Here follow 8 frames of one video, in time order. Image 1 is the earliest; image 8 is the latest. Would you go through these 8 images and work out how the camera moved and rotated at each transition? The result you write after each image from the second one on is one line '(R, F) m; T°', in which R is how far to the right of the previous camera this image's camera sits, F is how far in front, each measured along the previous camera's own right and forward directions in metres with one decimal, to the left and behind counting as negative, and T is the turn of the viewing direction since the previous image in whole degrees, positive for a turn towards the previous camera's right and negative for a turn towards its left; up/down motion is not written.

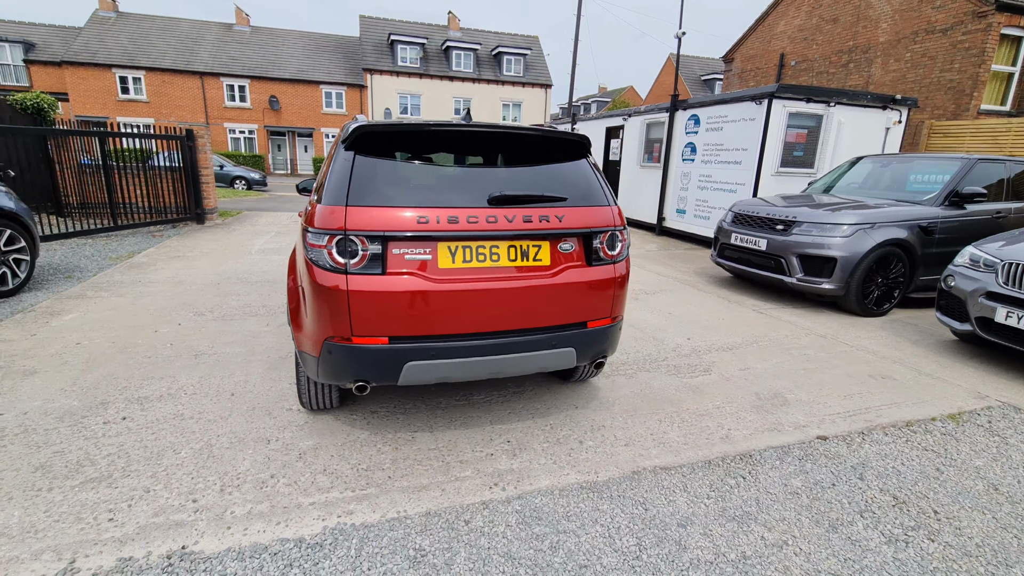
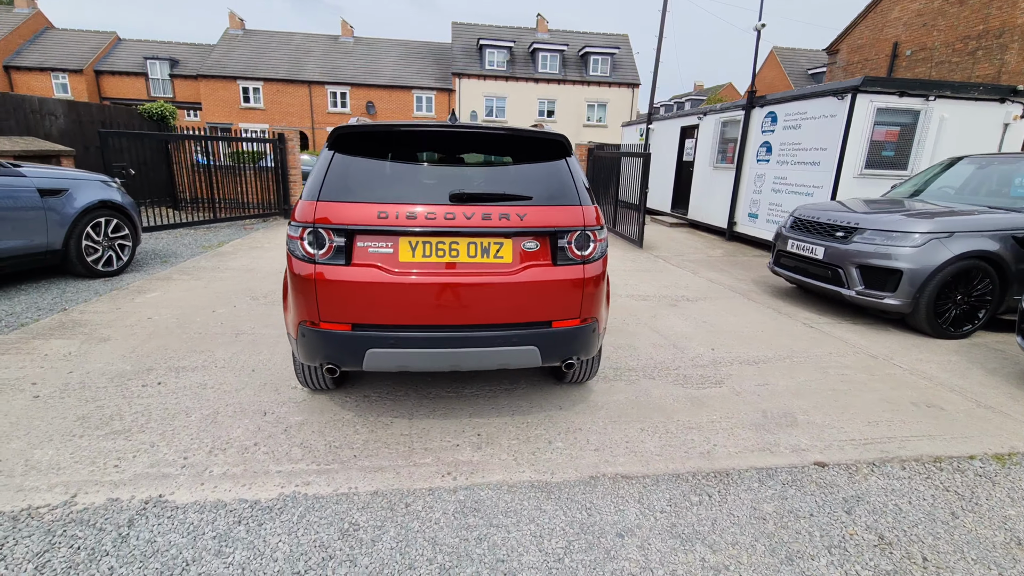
(+0.6, 0.0) m; -10°
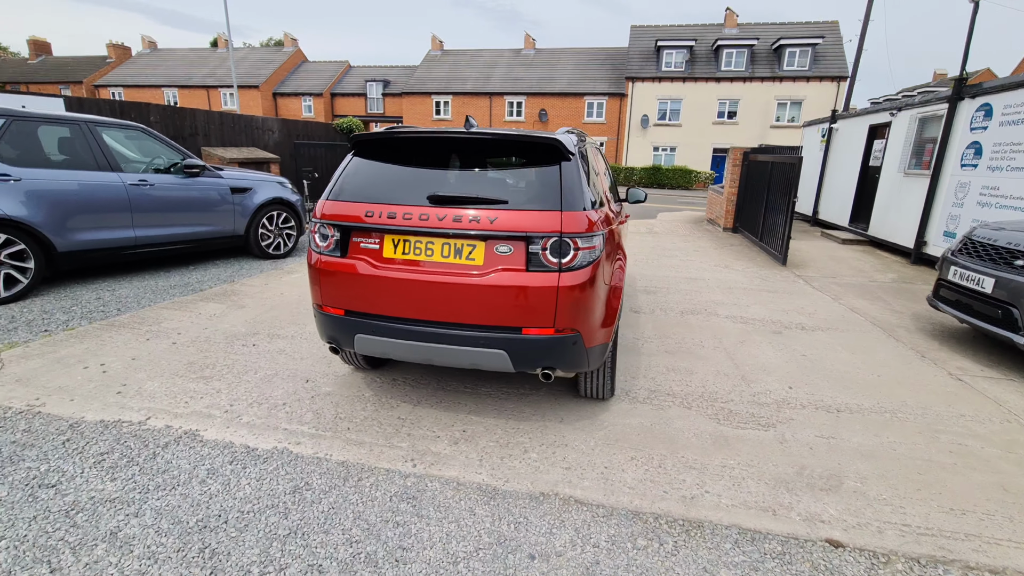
(+1.0, +0.2) m; -20°
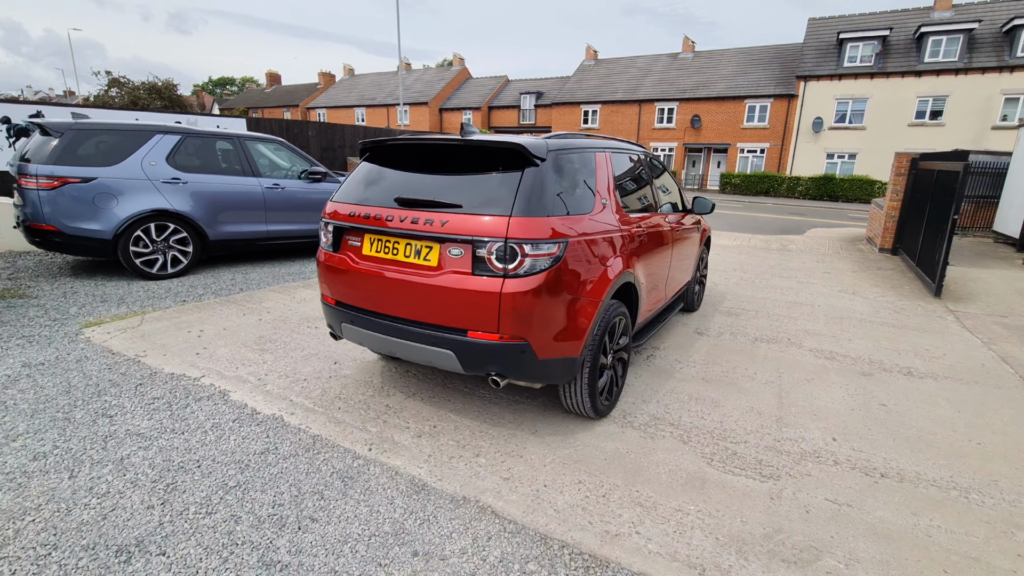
(+1.0, +0.2) m; -17°
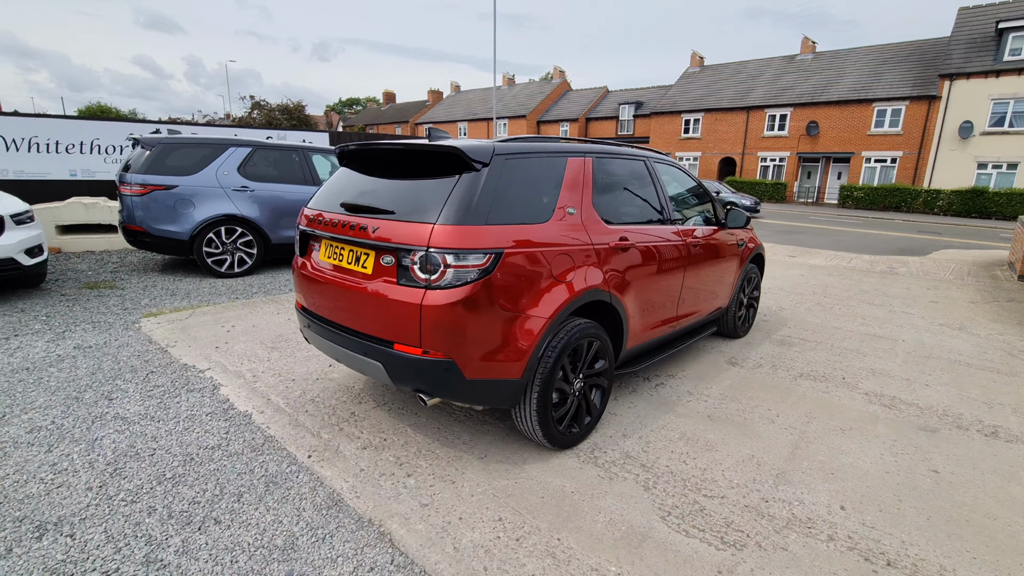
(+0.8, +0.3) m; -11°
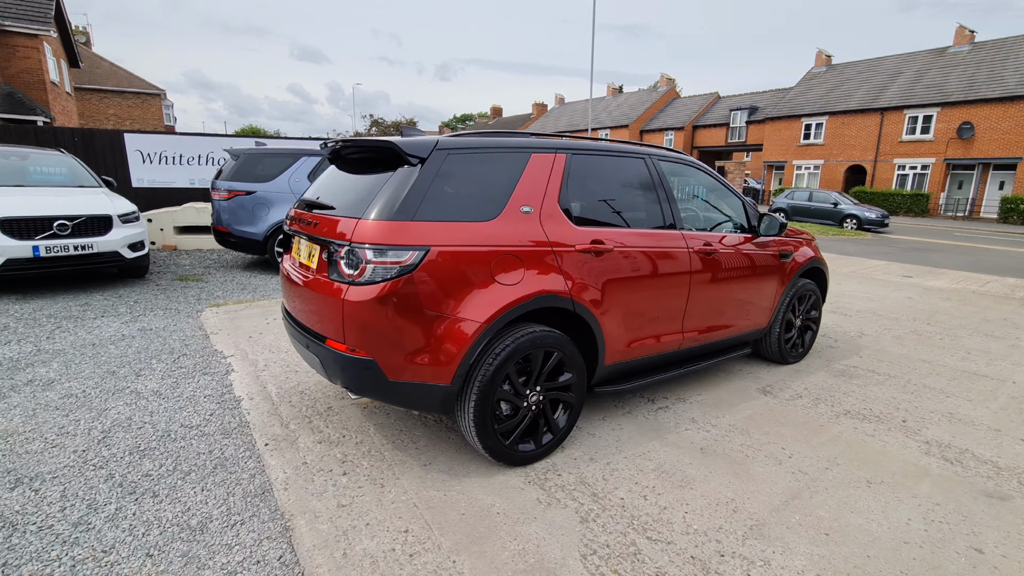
(+0.8, +0.2) m; -12°
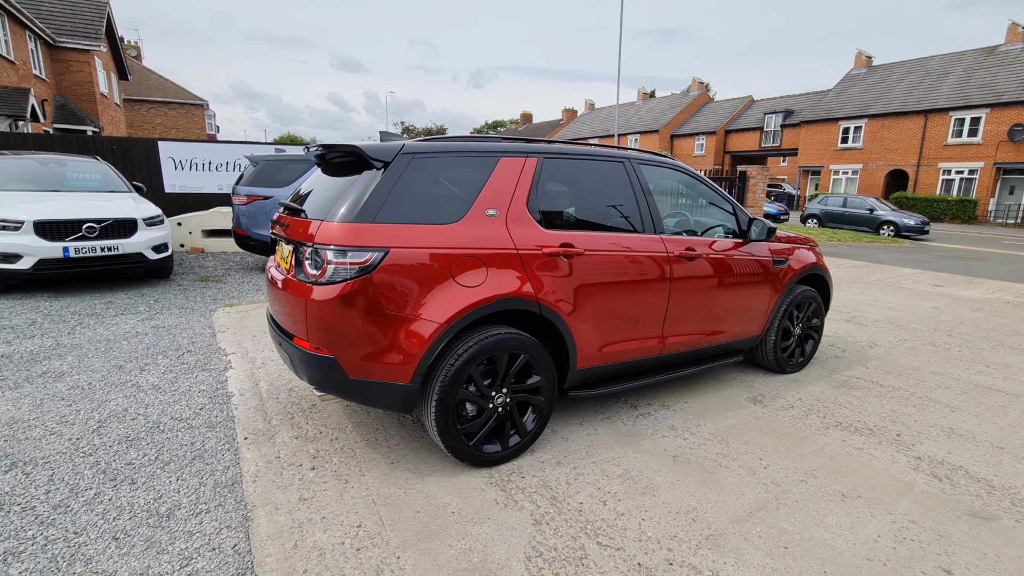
(+0.3, 0.0) m; -4°
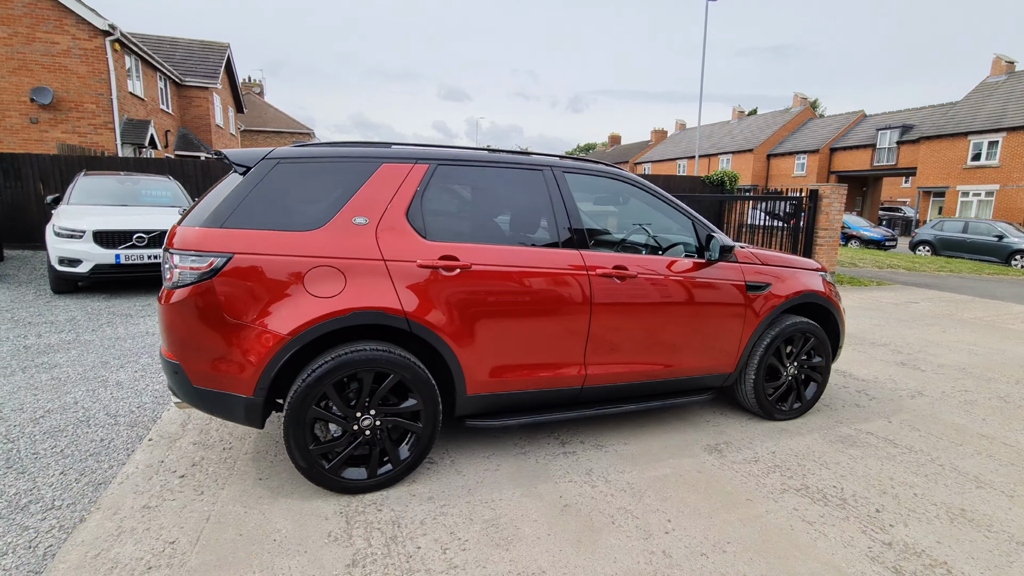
(+1.1, +0.3) m; -10°
